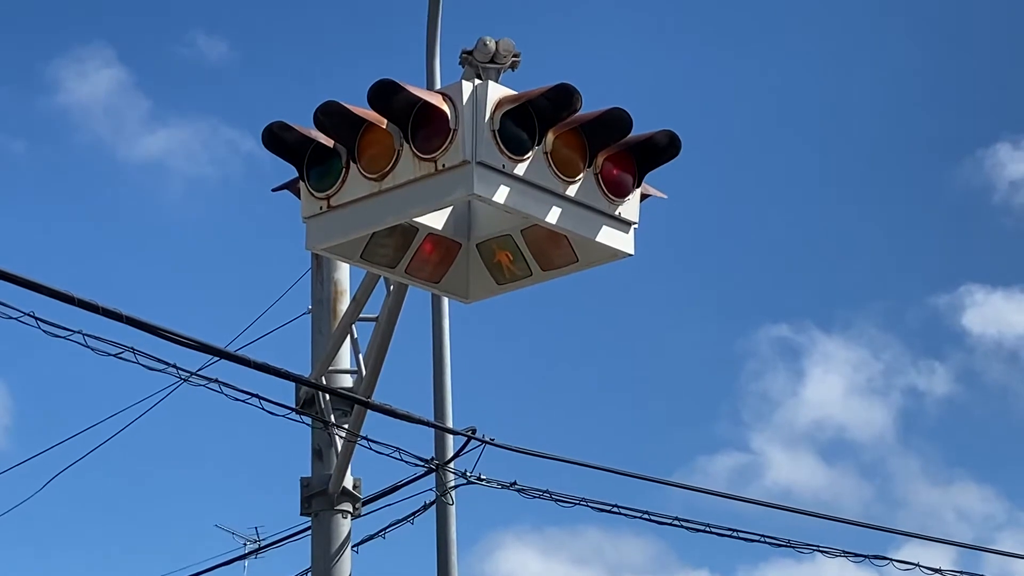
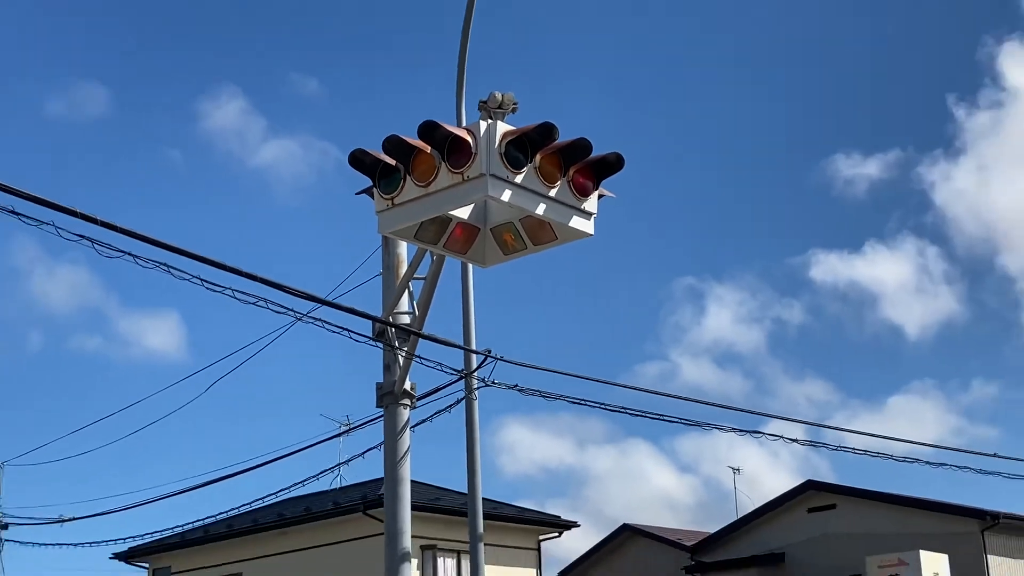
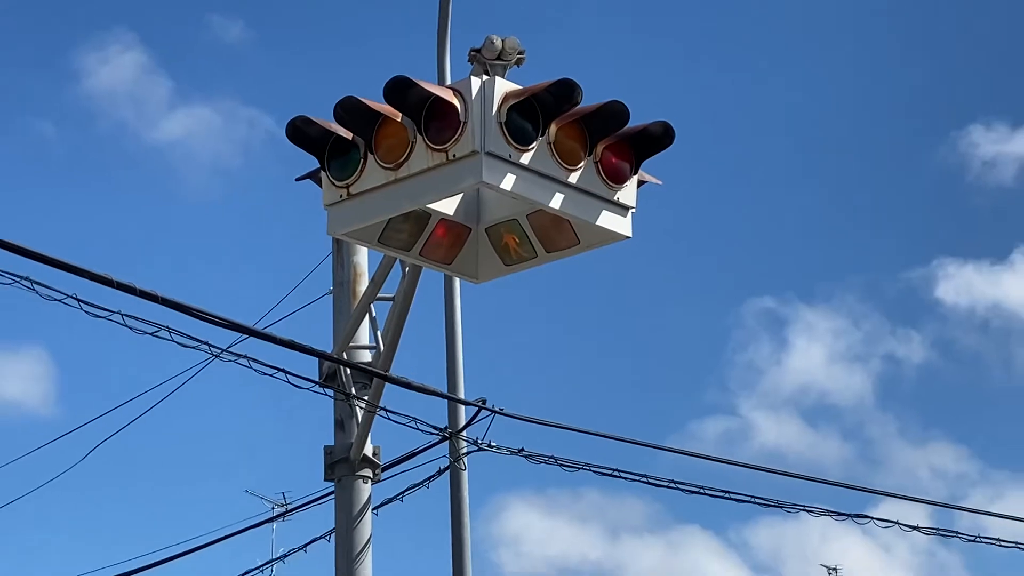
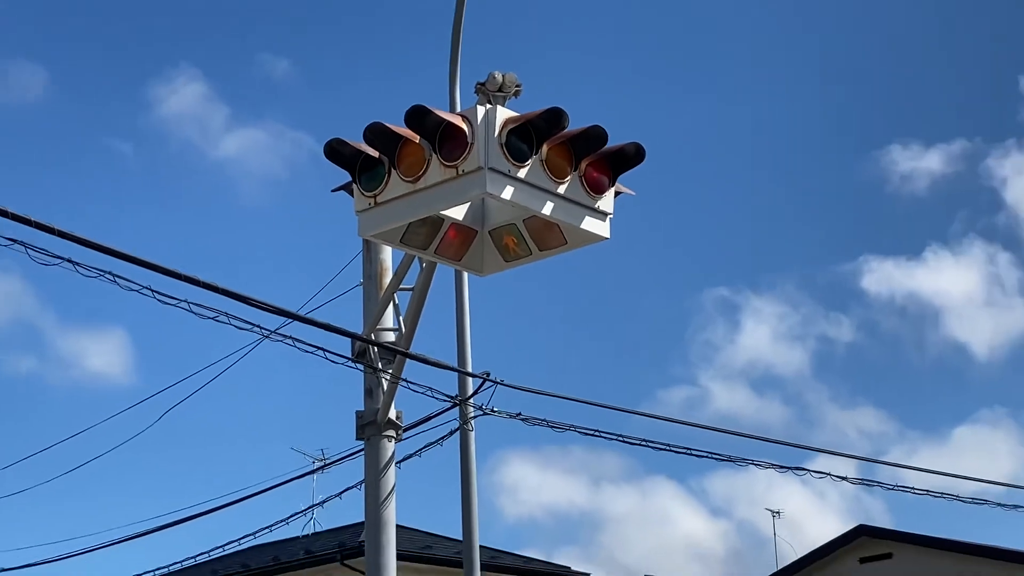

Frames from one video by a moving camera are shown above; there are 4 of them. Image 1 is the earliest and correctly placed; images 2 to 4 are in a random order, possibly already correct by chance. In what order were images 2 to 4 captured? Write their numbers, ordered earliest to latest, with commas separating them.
3, 4, 2
